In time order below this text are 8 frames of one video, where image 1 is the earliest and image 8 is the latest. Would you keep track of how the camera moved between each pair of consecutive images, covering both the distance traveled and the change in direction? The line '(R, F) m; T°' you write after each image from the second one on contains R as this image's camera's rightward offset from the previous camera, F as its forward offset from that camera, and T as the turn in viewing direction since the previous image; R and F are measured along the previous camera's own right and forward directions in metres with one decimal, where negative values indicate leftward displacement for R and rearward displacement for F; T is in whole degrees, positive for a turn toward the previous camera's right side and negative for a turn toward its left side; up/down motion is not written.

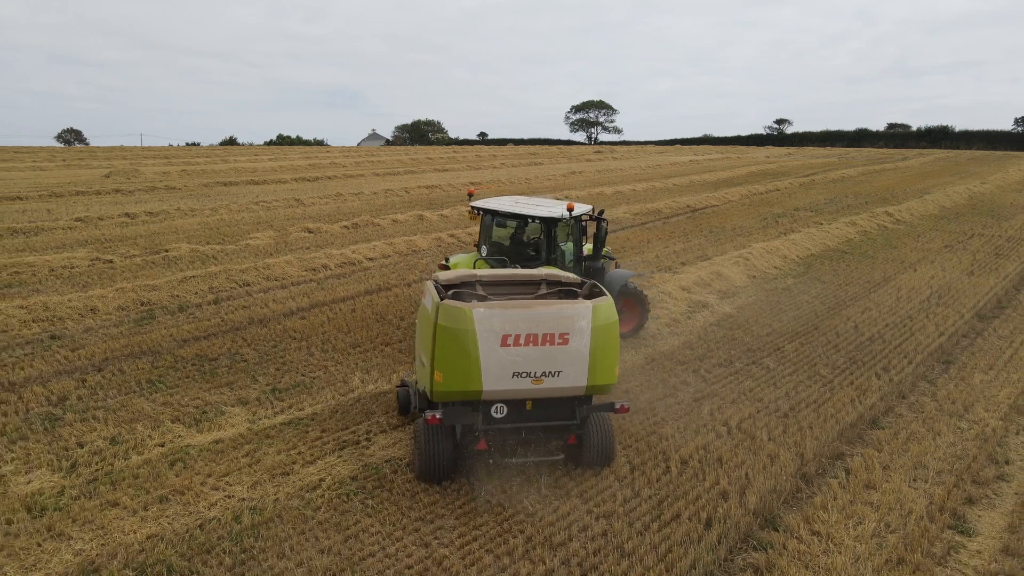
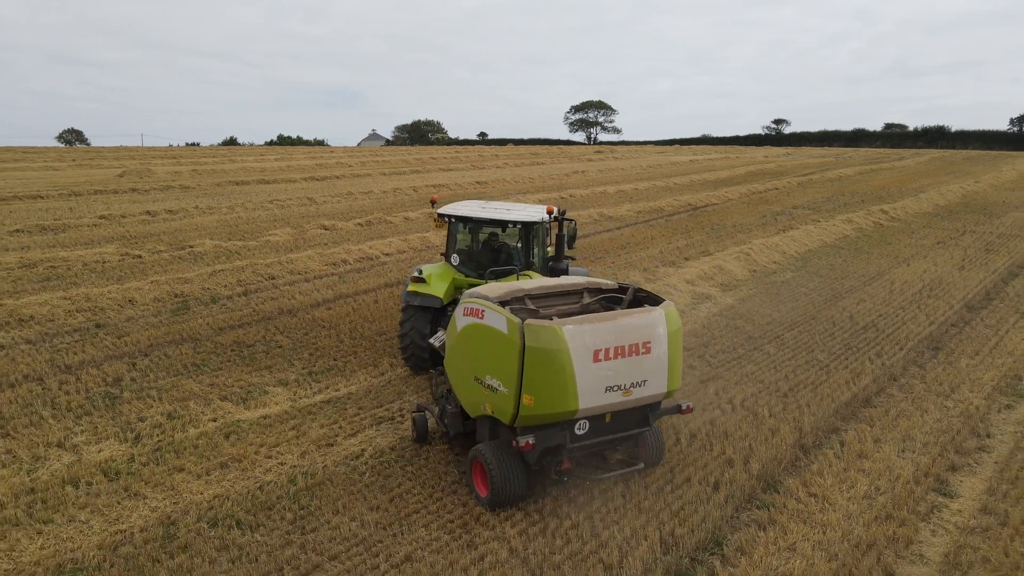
(-0.2, -0.5) m; 0°
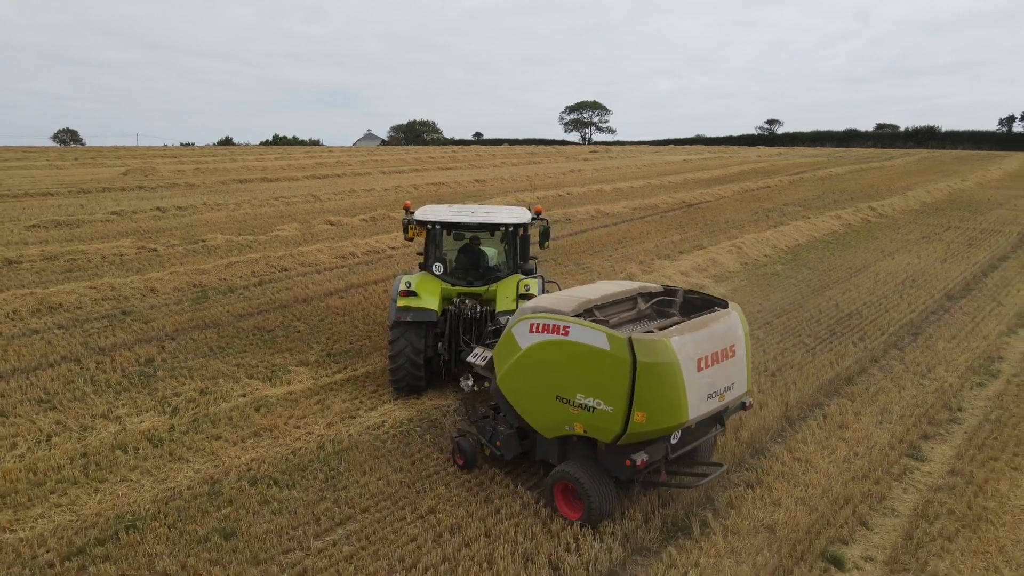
(-0.1, -0.5) m; 0°
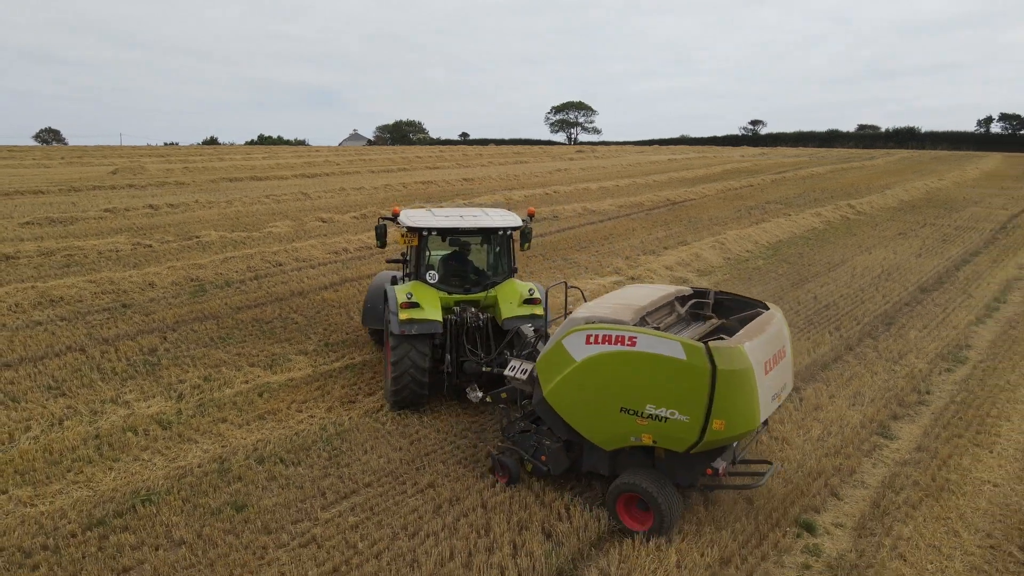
(-0.1, -0.3) m; +1°
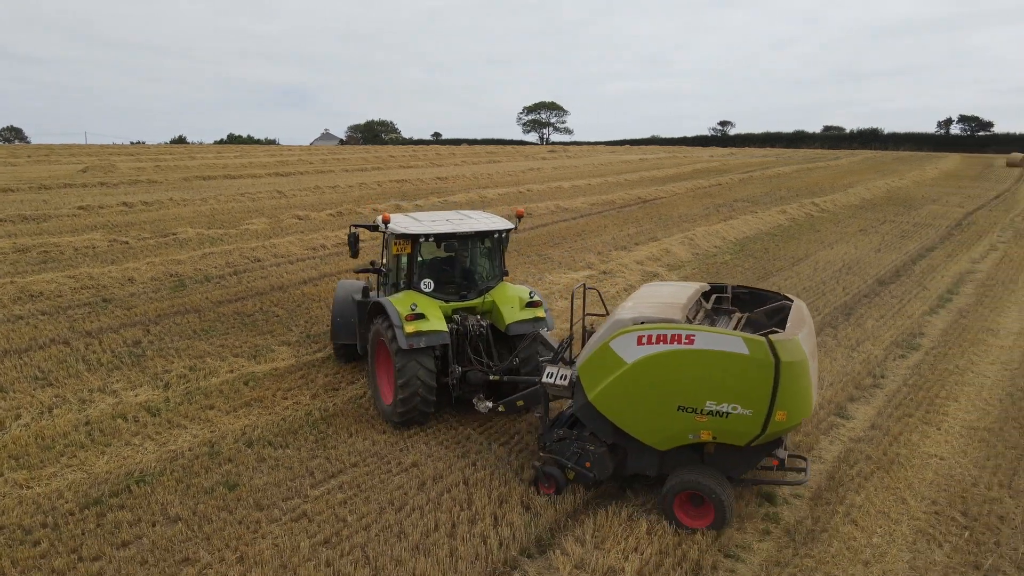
(0.0, -0.3) m; +2°
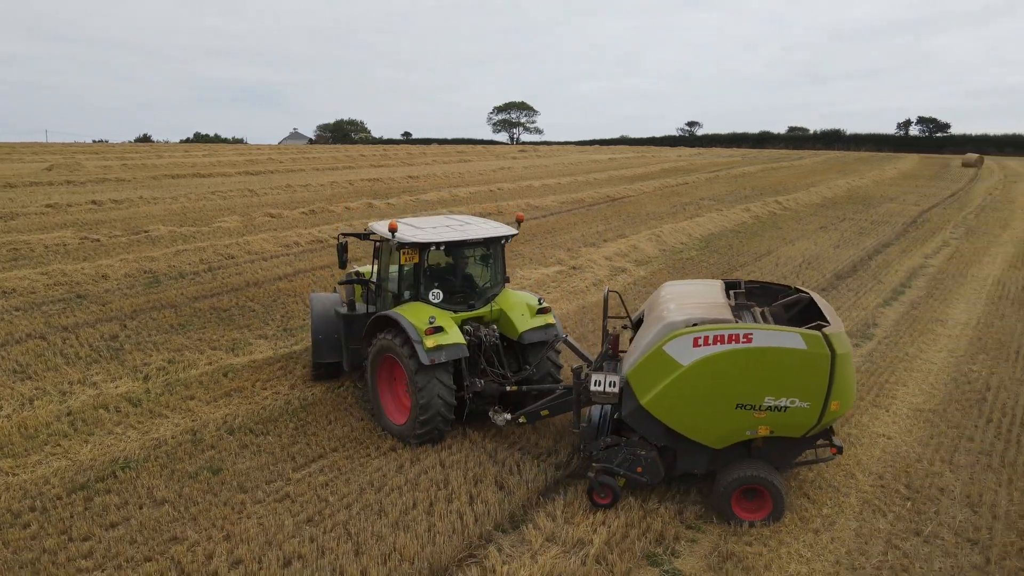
(0.0, -0.2) m; +2°
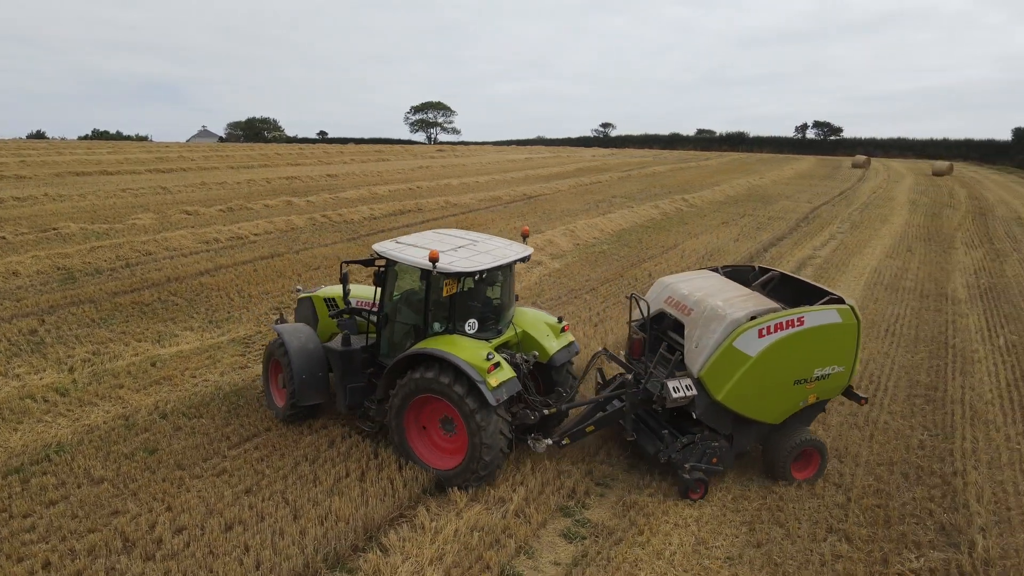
(0.0, -0.4) m; +6°
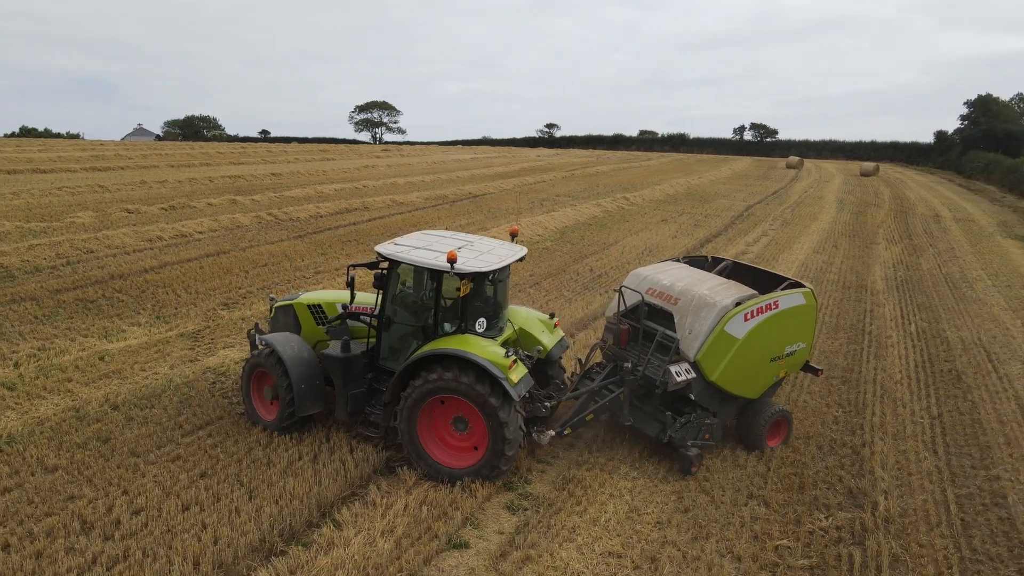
(0.0, -0.3) m; +4°
